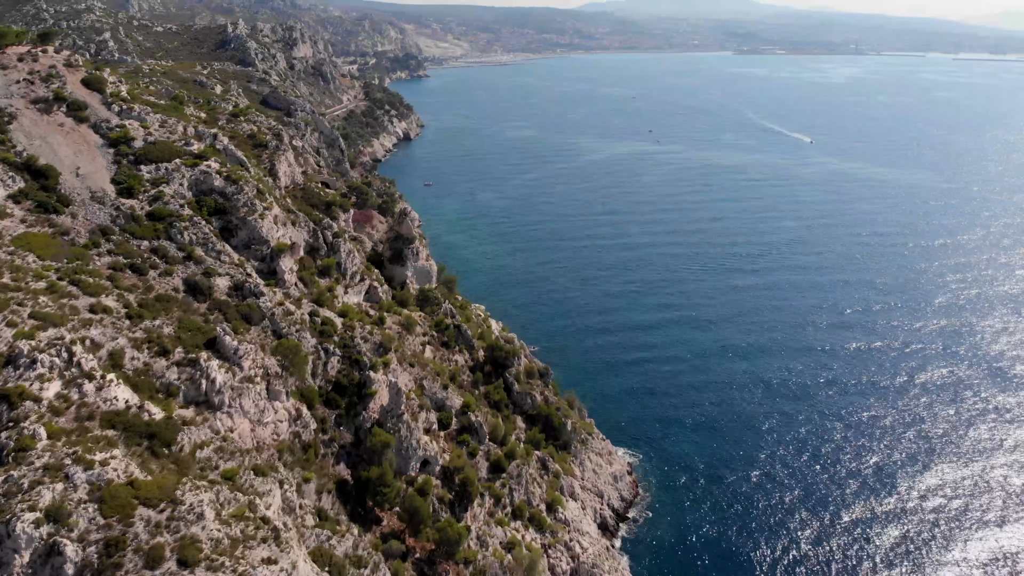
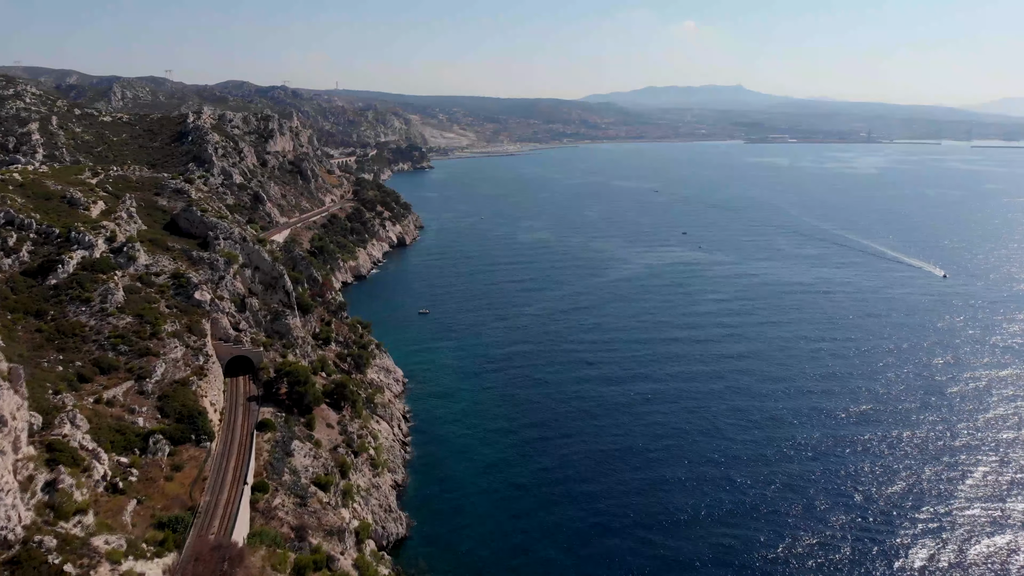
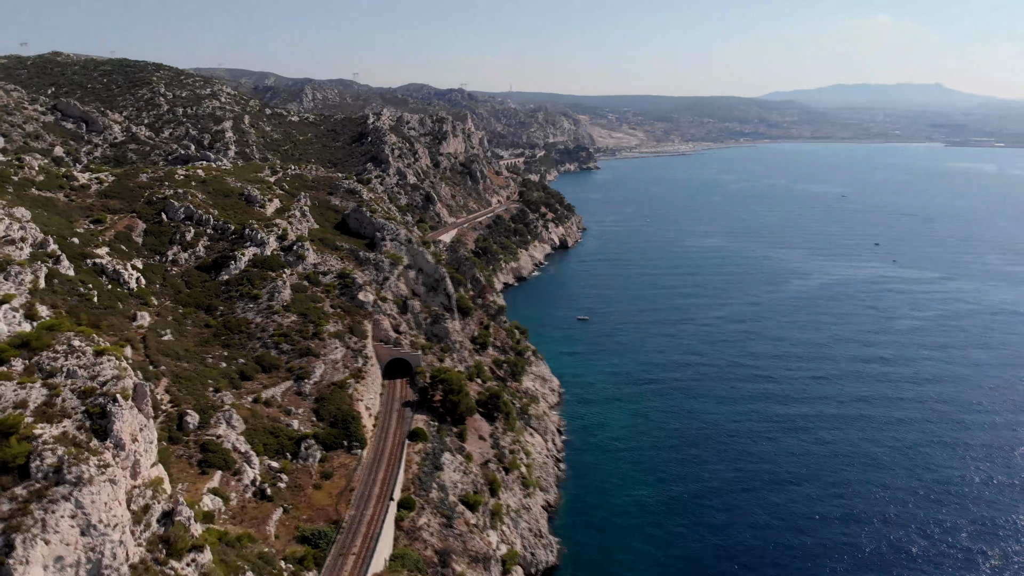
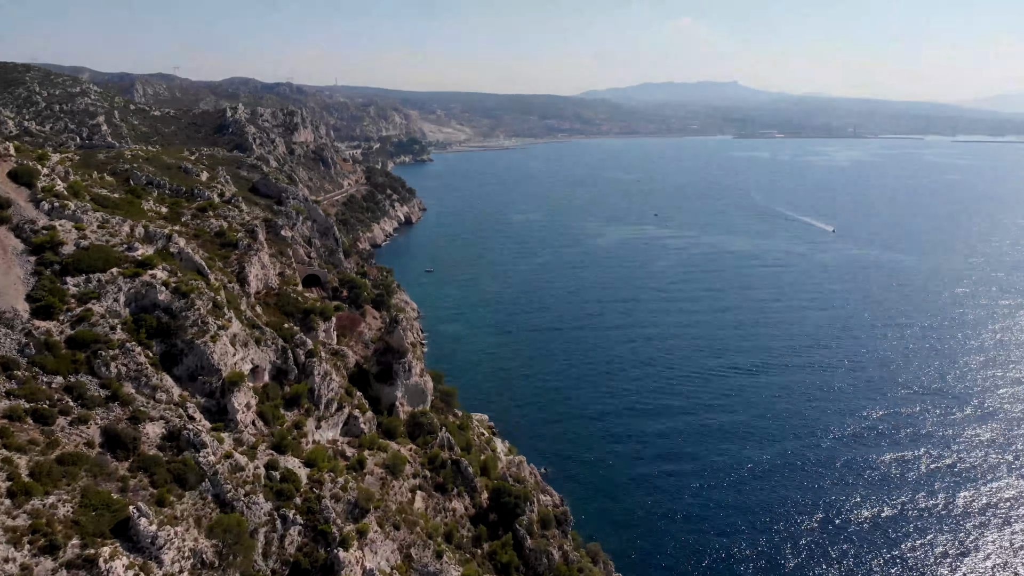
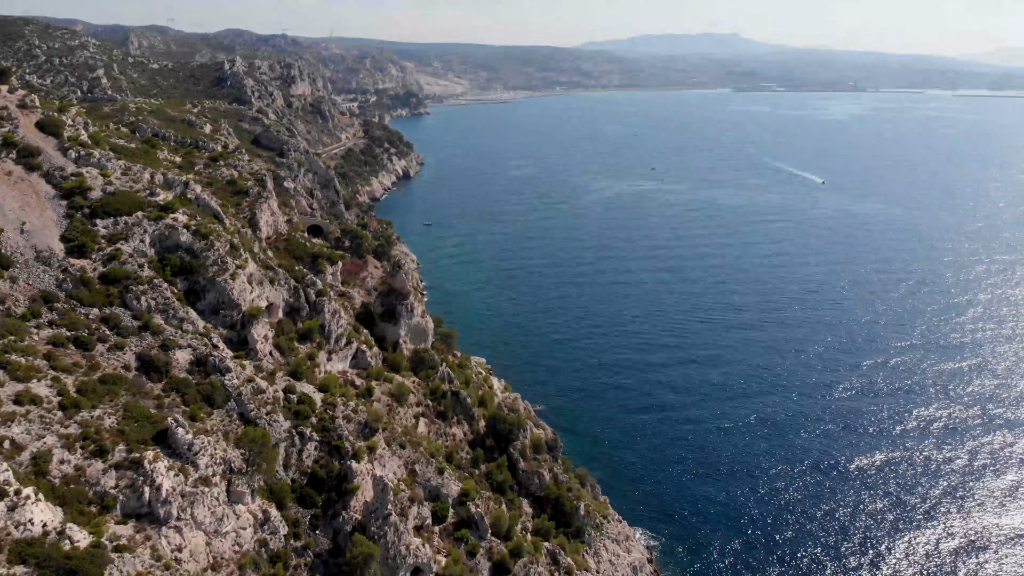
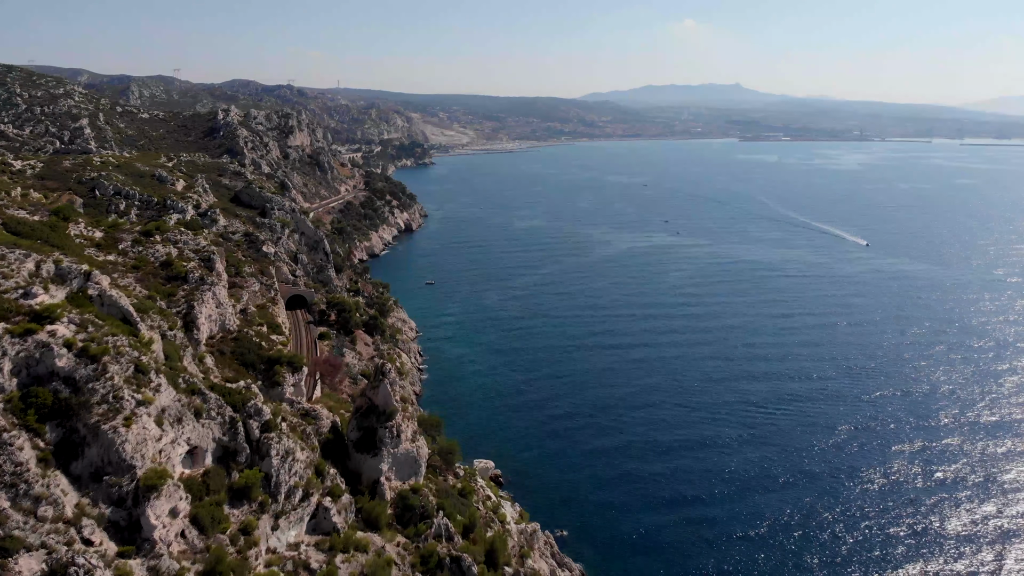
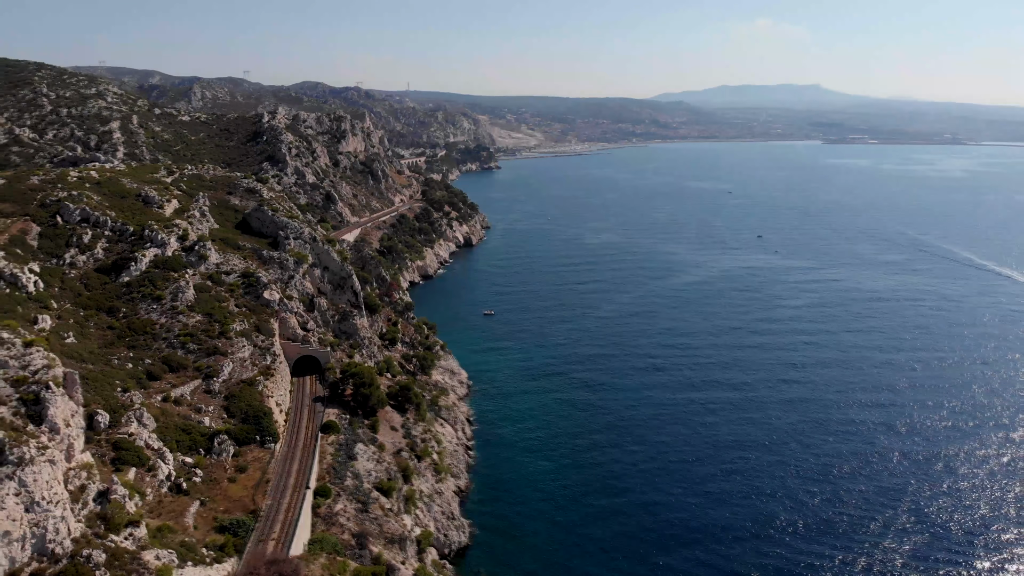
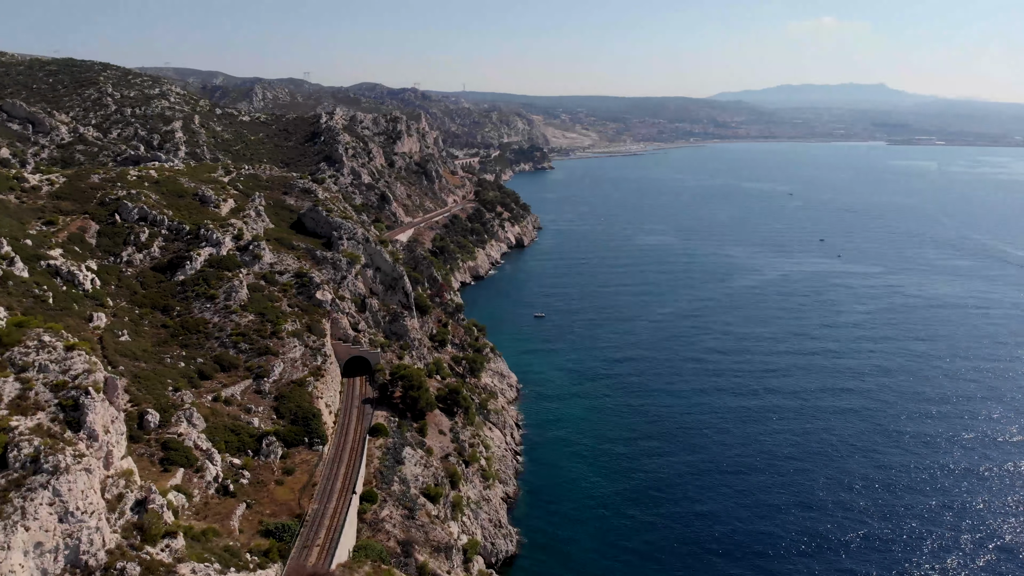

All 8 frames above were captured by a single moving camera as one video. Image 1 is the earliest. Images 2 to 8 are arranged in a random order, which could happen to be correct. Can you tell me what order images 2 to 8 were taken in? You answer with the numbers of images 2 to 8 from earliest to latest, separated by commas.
5, 4, 6, 2, 7, 8, 3
